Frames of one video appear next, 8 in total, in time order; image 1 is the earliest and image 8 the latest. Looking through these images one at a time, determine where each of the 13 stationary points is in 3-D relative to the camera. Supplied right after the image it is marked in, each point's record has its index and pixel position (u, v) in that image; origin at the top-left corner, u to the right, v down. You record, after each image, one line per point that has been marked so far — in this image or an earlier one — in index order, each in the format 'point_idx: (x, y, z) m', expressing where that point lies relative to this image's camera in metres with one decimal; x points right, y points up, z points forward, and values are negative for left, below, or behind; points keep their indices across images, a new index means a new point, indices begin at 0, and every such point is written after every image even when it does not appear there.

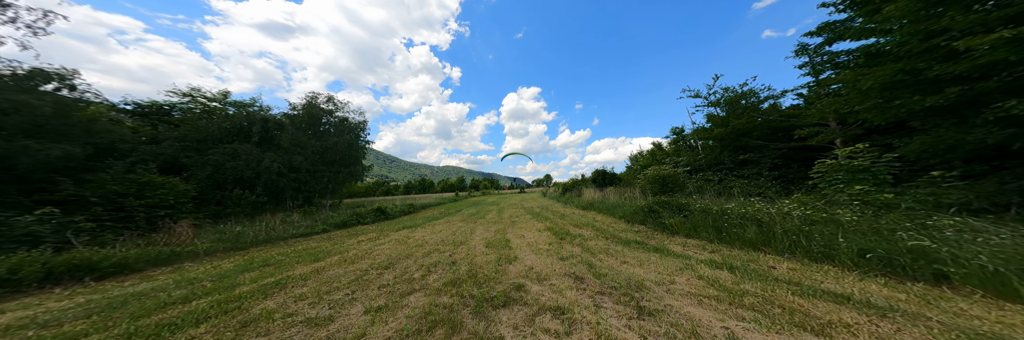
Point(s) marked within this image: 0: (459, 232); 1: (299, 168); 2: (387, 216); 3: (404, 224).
0: (-1.9, -2.3, +7.9) m
1: (-12.0, 0.0, +12.6) m
2: (-7.3, -2.6, +13.0) m
3: (-4.8, -2.4, +10.1) m
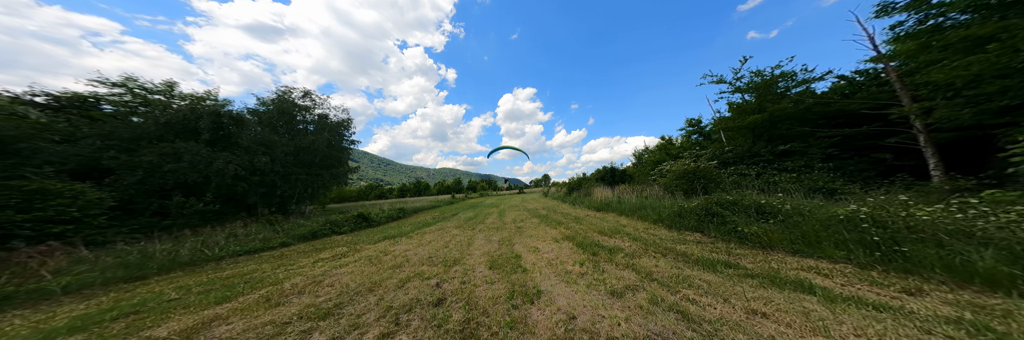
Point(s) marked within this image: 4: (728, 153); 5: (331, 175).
0: (-1.7, -2.1, +6.3) m
1: (-12.0, 0.0, +10.9) m
2: (-7.2, -2.7, +11.3) m
3: (-4.6, -2.4, +8.5) m
4: (+9.9, +0.8, +10.2) m
5: (-12.1, -0.4, +15.0) m
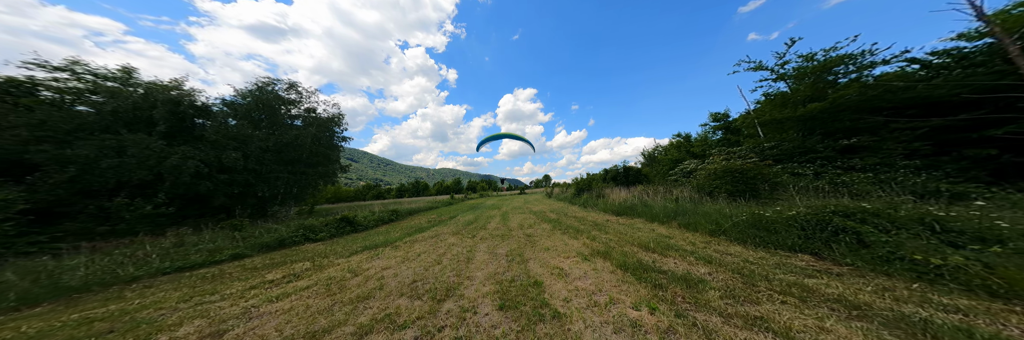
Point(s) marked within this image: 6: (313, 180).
0: (-1.4, -2.0, +4.9) m
1: (-11.7, +0.1, +9.6) m
2: (-6.9, -2.5, +9.9) m
3: (-4.4, -2.3, +7.1) m
4: (+10.2, +0.8, +8.8) m
5: (-11.8, -0.2, +13.7) m
6: (-11.7, -0.6, +13.4) m
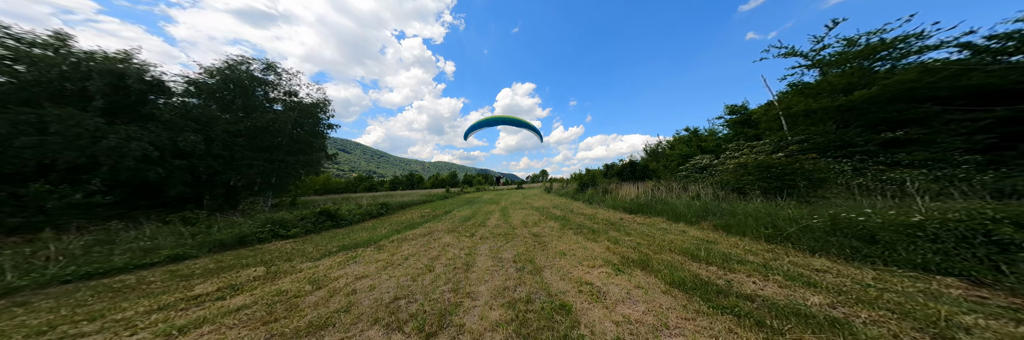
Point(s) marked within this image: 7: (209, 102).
0: (-1.3, -1.7, +4.0) m
1: (-11.6, +0.7, +8.3) m
2: (-6.9, -2.1, +8.9) m
3: (-4.3, -1.9, +6.1) m
4: (+10.3, +1.0, +8.1) m
5: (-11.8, +0.4, +12.5) m
6: (-11.7, 0.0, +12.2) m
7: (-13.2, +2.9, +9.9) m
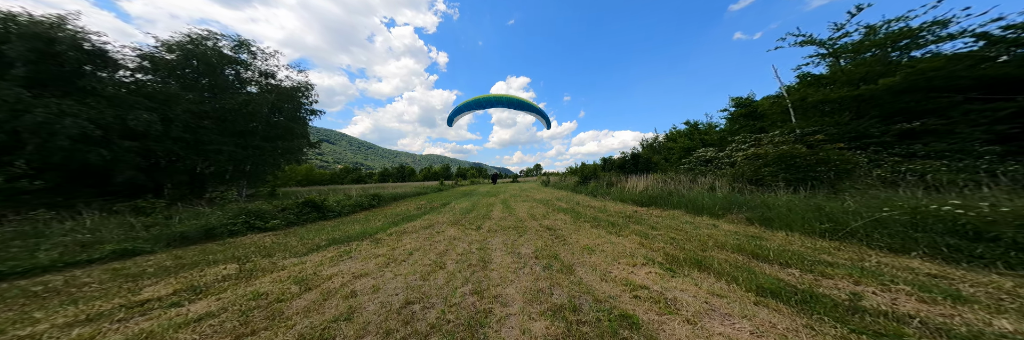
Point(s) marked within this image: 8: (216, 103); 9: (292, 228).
0: (-0.9, -1.4, +3.4) m
1: (-11.4, +1.2, +7.3) m
2: (-6.7, -1.6, +8.1) m
3: (-4.0, -1.5, +5.4) m
4: (+10.5, +1.2, +7.9) m
5: (-11.8, +1.0, +11.4) m
6: (-11.7, +0.6, +11.1) m
7: (-13.1, +3.4, +8.7) m
8: (-12.3, +2.7, +9.2) m
9: (-6.1, -1.6, +6.3) m
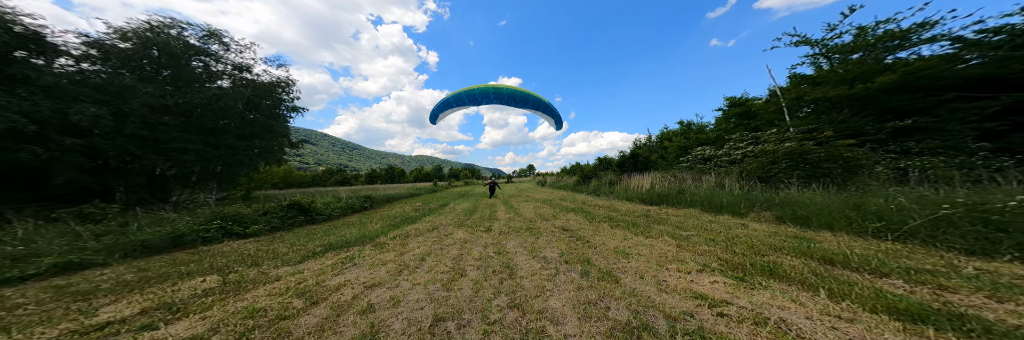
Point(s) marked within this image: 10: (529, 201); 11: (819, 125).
0: (-0.5, -1.4, +3.0) m
1: (-11.1, +1.2, +6.4) m
2: (-6.5, -1.6, +7.4) m
3: (-3.7, -1.5, +4.8) m
4: (+10.7, +1.3, +8.0) m
5: (-11.7, +1.0, +10.5) m
6: (-11.6, +0.6, +10.2) m
7: (-12.9, +3.4, +7.7) m
8: (-12.2, +2.7, +8.3) m
9: (-5.8, -1.6, +5.6) m
10: (+0.8, -1.4, +10.5) m
11: (+10.9, +1.6, +8.0) m
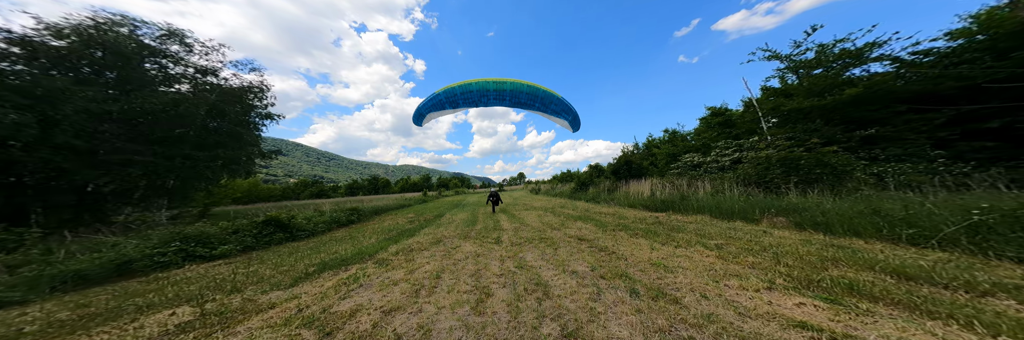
0: (-0.1, -1.4, +2.6) m
1: (-10.9, +0.9, +5.5) m
2: (-6.4, -1.8, +6.6) m
3: (-3.4, -1.6, +4.2) m
4: (+10.7, +1.1, +8.4) m
5: (-11.8, +0.6, +9.6) m
6: (-11.7, +0.2, +9.3) m
7: (-12.8, +3.1, +6.8) m
8: (-12.1, +2.4, +7.4) m
9: (-5.5, -1.8, +4.9) m
10: (+0.7, -1.8, +10.2) m
11: (+10.9, +1.4, +8.4) m
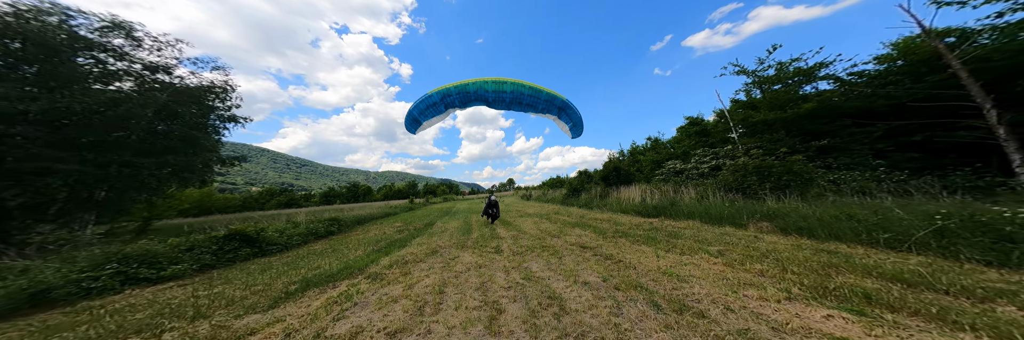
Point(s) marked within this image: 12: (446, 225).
0: (0.0, -1.5, +2.5) m
1: (-10.9, +0.8, +4.8) m
2: (-6.4, -2.0, +6.1) m
3: (-3.3, -1.7, +3.9) m
4: (+10.6, +0.9, +8.8) m
5: (-12.0, +0.3, +8.8) m
6: (-11.8, 0.0, +8.5) m
7: (-12.9, +2.9, +6.1) m
8: (-12.2, +2.2, +6.6) m
9: (-5.5, -1.9, +4.5) m
10: (+0.5, -2.0, +10.0) m
11: (+10.8, +1.2, +8.9) m
12: (-2.6, -2.1, +8.9) m
